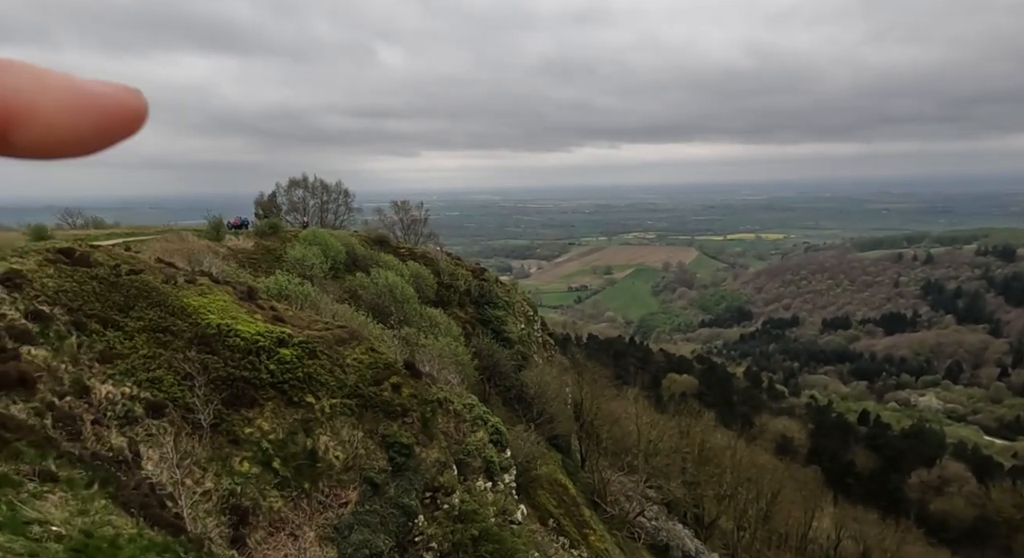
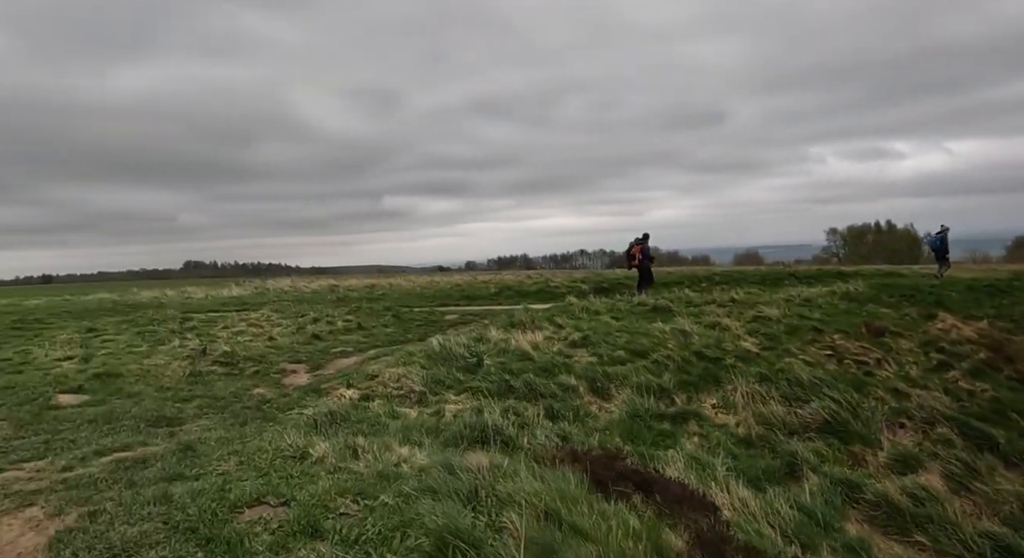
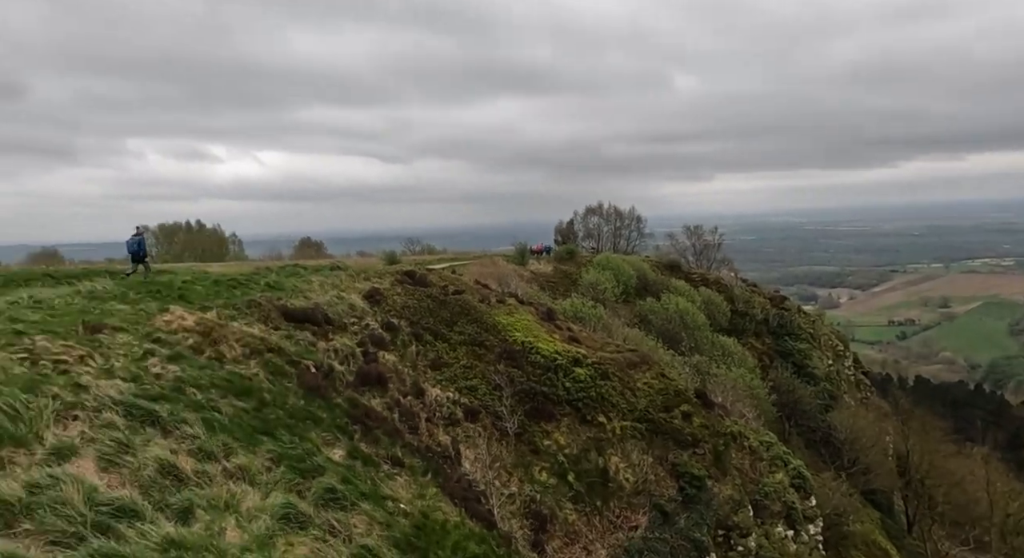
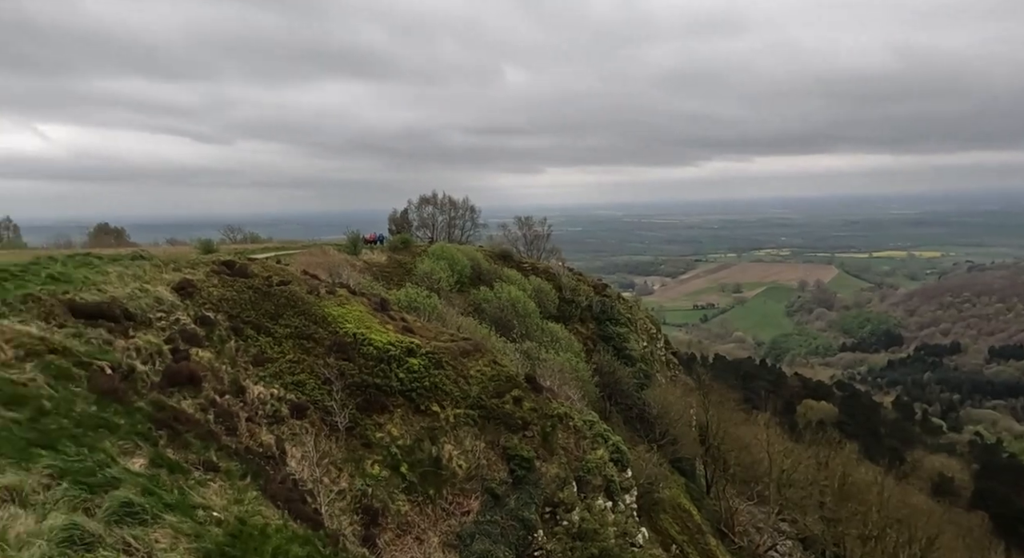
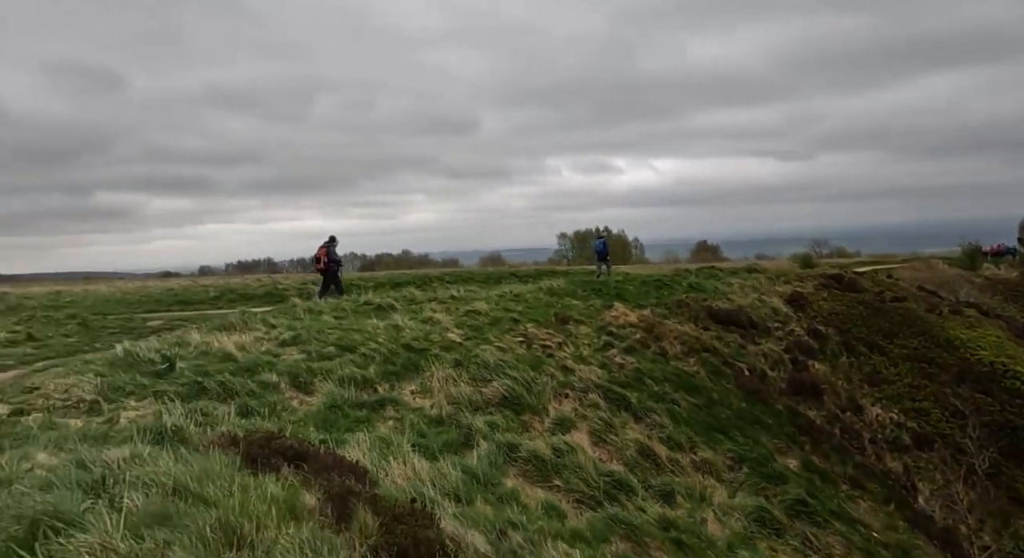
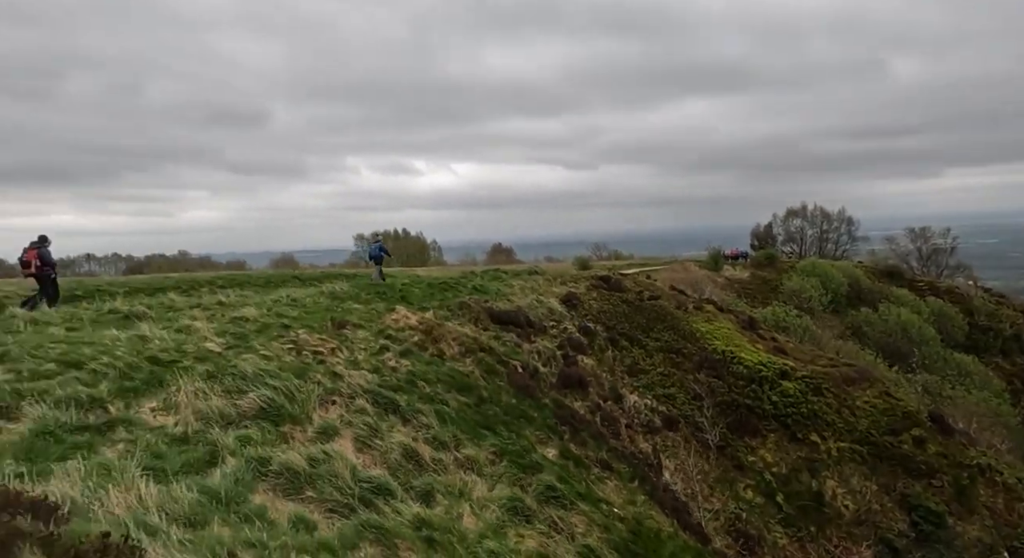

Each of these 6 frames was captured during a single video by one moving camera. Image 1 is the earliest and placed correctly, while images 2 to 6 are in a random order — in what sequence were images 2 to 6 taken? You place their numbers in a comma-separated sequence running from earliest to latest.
4, 3, 6, 5, 2
